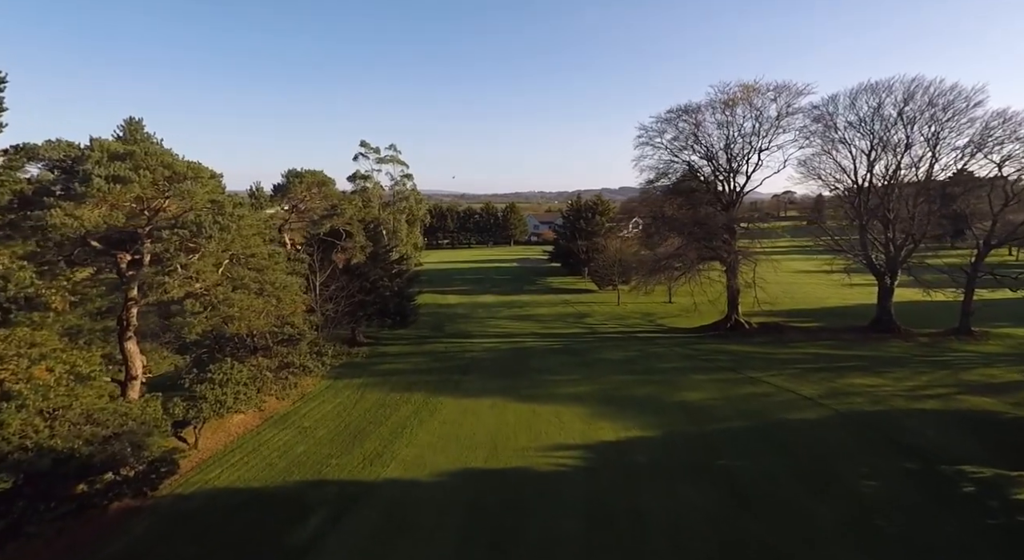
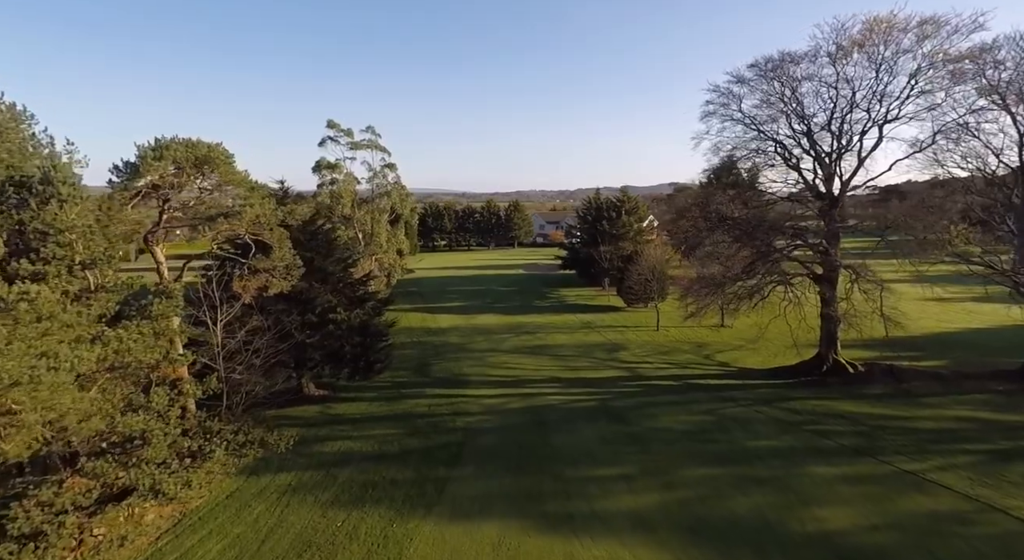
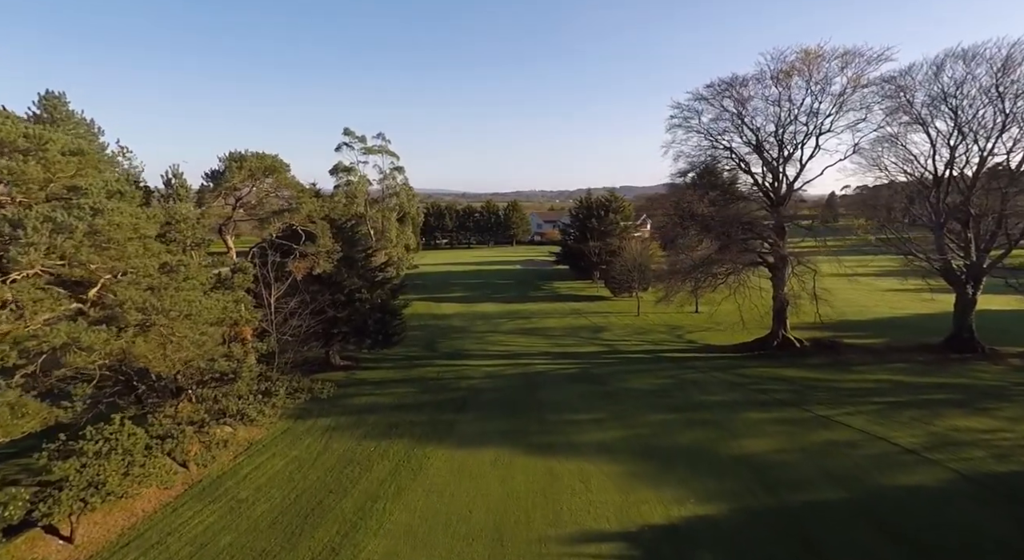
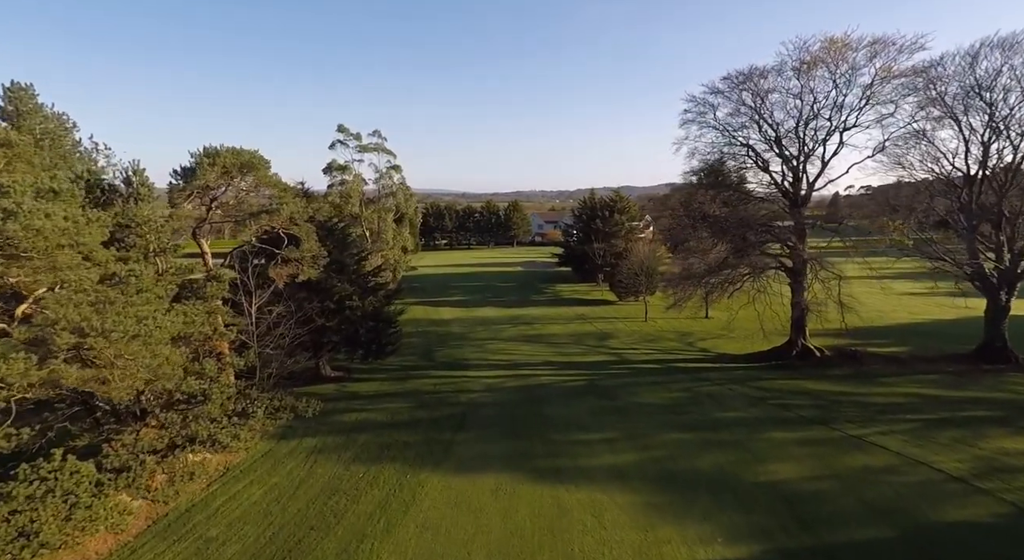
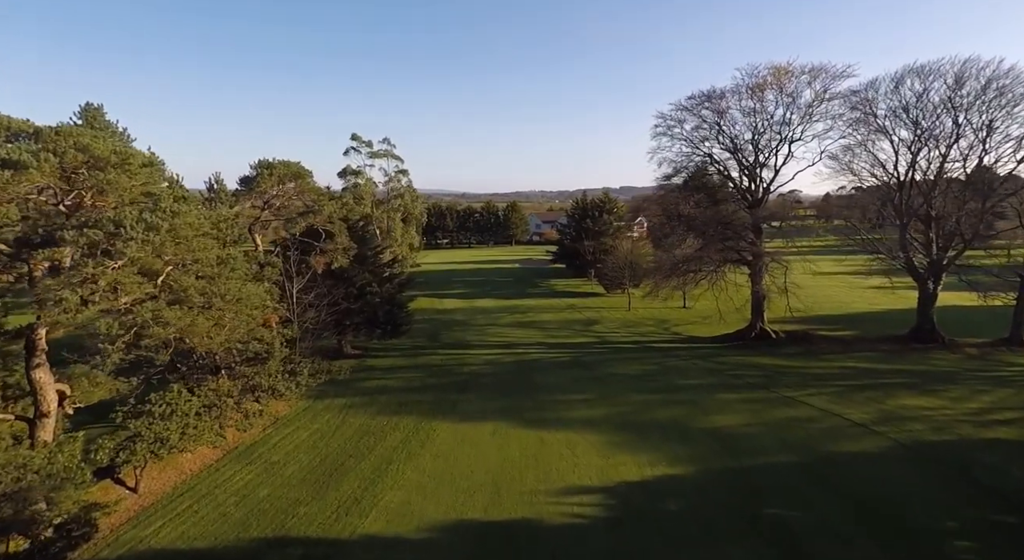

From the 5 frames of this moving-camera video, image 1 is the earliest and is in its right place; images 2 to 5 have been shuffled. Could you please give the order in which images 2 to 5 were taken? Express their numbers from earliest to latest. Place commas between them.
5, 3, 4, 2
